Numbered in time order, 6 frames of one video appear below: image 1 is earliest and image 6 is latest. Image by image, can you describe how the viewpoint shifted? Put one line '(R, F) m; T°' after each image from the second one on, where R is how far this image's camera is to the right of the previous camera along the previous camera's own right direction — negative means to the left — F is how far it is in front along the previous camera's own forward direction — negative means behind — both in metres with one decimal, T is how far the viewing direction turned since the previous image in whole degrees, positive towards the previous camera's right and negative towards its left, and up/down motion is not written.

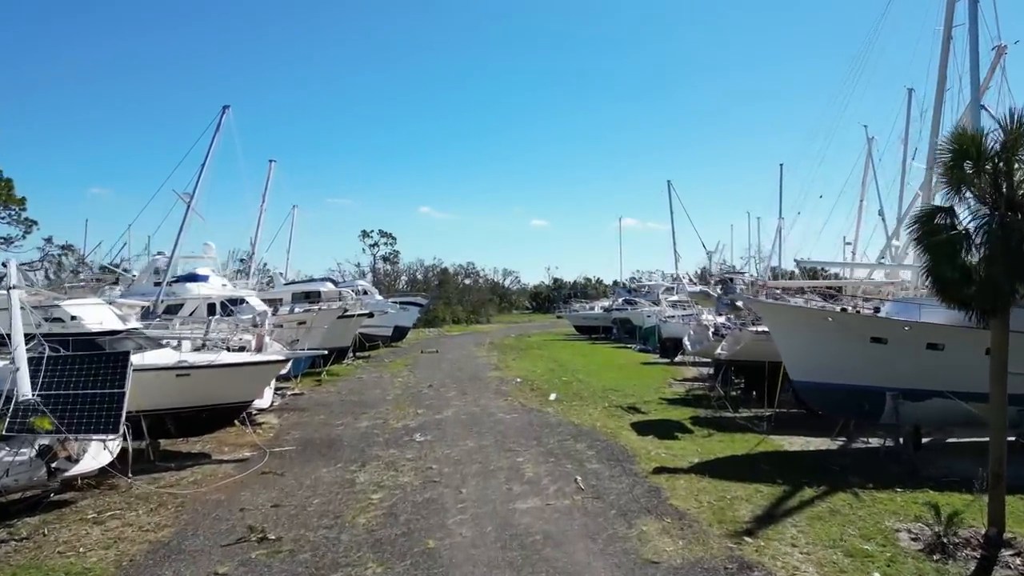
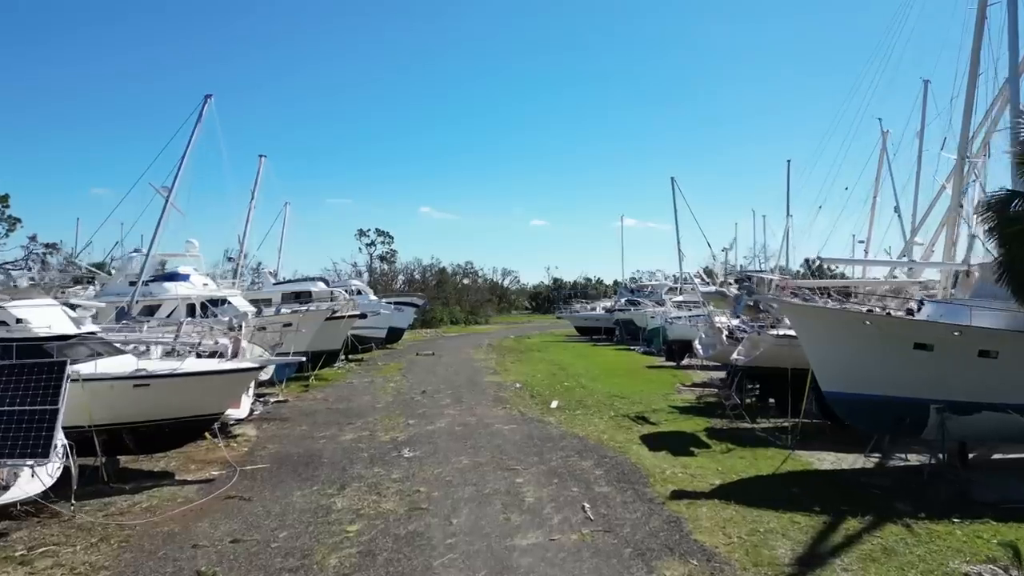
(0.0, +1.3) m; 0°
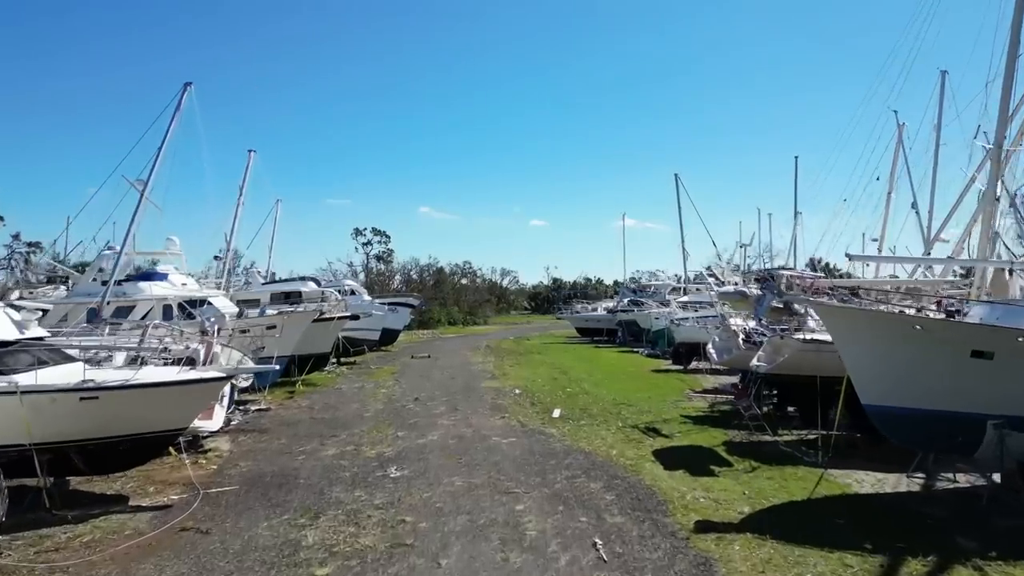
(0.0, +1.3) m; 0°
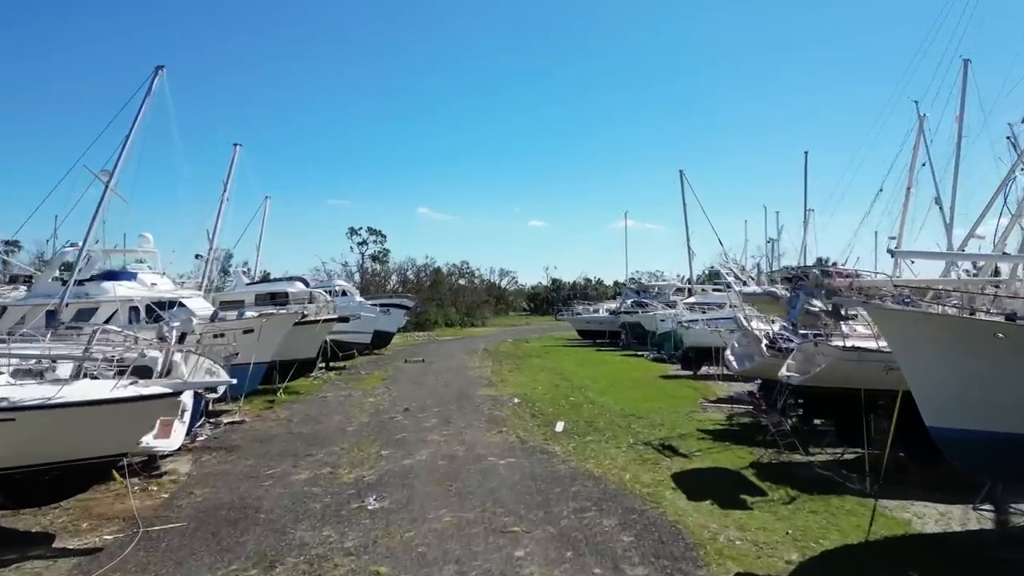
(0.0, +1.5) m; 0°
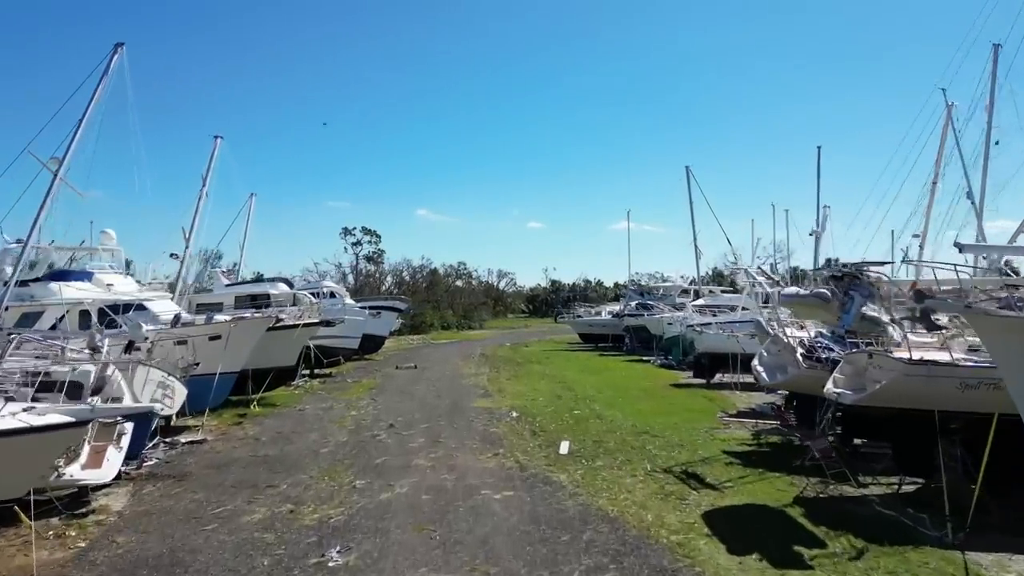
(0.0, +1.8) m; 0°
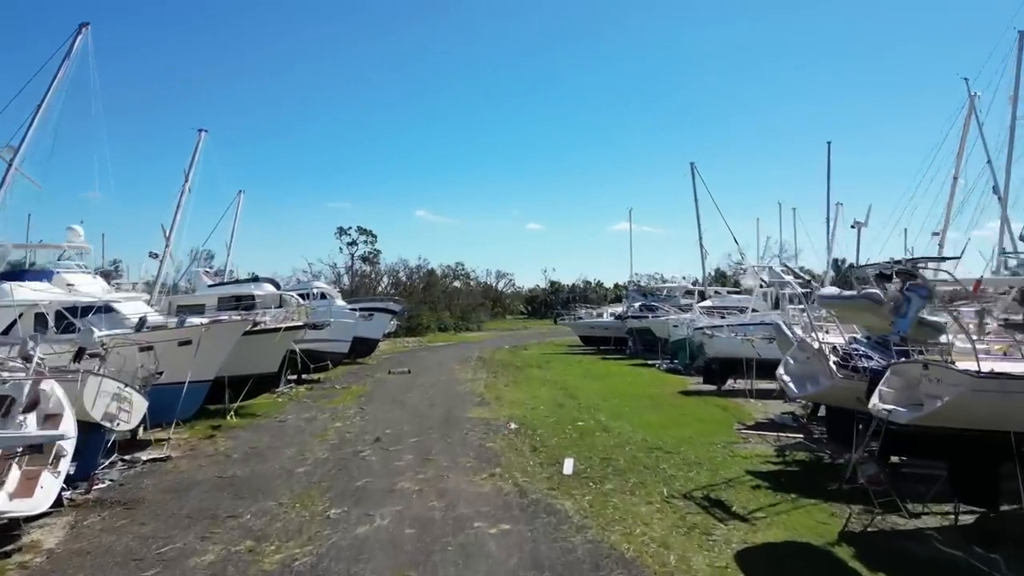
(0.0, +1.4) m; 0°
